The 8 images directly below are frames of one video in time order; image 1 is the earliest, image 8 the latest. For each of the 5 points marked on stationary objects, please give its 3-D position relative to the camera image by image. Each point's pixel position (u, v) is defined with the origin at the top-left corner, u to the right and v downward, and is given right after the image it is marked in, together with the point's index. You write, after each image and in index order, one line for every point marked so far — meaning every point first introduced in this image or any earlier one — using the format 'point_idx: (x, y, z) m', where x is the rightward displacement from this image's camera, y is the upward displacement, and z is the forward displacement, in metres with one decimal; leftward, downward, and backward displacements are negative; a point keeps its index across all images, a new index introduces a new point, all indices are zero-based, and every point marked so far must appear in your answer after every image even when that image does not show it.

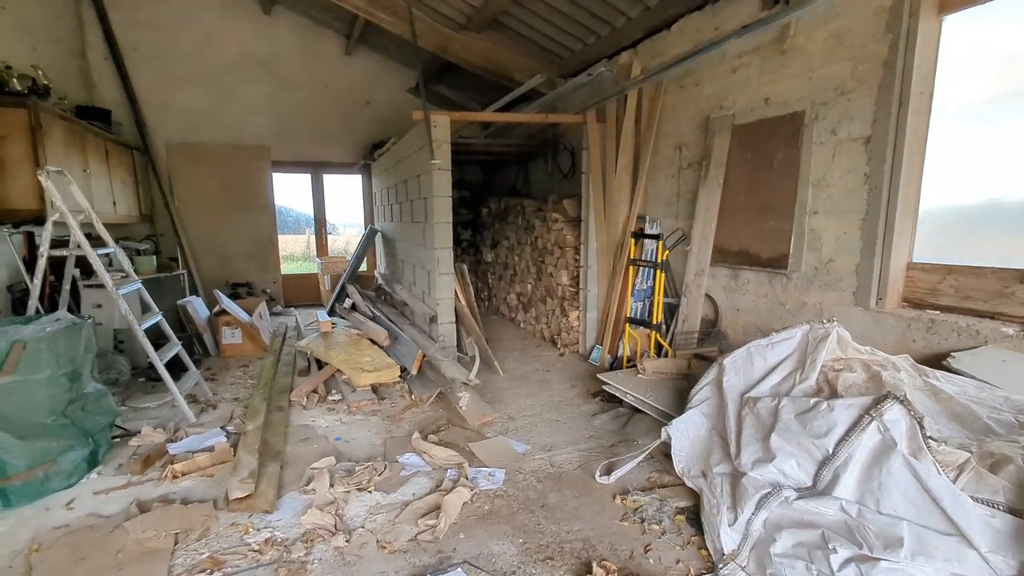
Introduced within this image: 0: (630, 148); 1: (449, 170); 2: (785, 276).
0: (+0.9, +1.1, +4.1) m
1: (-0.5, +0.9, +3.9) m
2: (+1.7, +0.1, +3.1) m
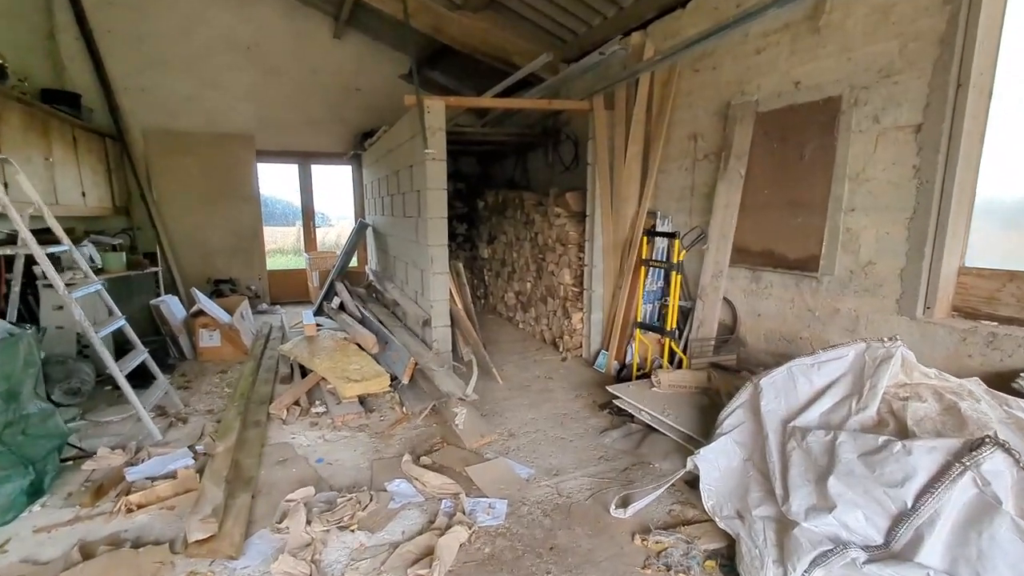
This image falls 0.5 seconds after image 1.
0: (+1.0, +1.1, +3.8) m
1: (-0.5, +0.9, +3.6) m
2: (+1.7, 0.0, +2.8) m
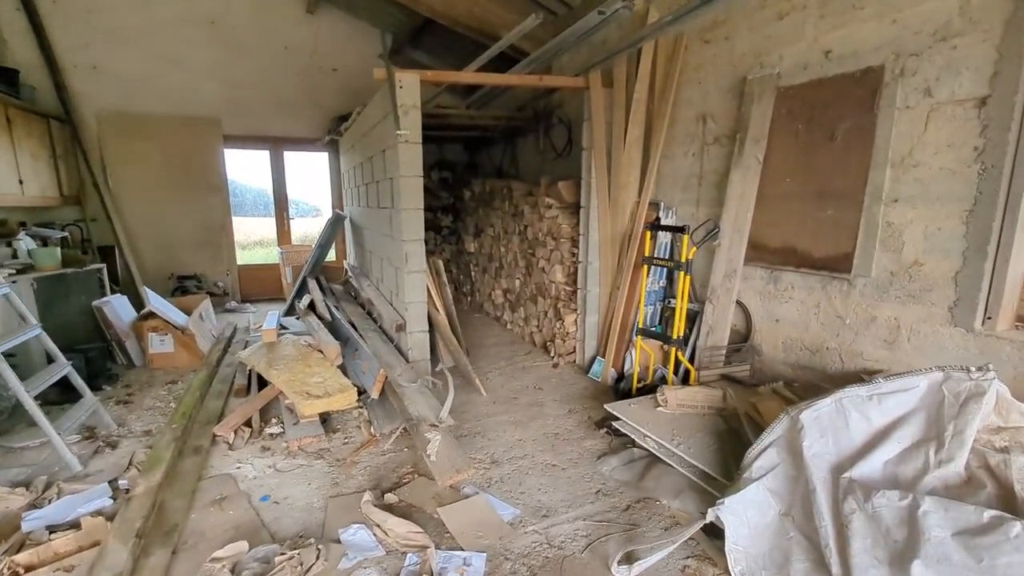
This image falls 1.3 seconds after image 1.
0: (+0.9, +1.1, +3.4) m
1: (-0.6, +0.9, +3.1) m
2: (+1.6, 0.0, +2.5) m
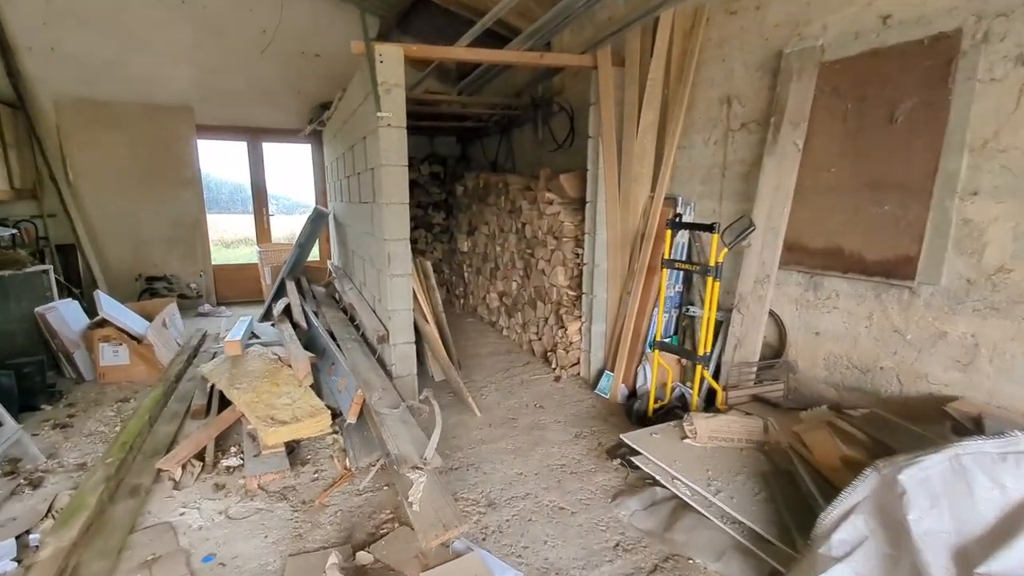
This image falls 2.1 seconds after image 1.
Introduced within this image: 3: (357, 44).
0: (+0.8, +1.1, +3.0) m
1: (-0.6, +0.9, +2.7) m
2: (+1.6, 0.0, +2.1) m
3: (-0.8, +1.3, +2.7) m
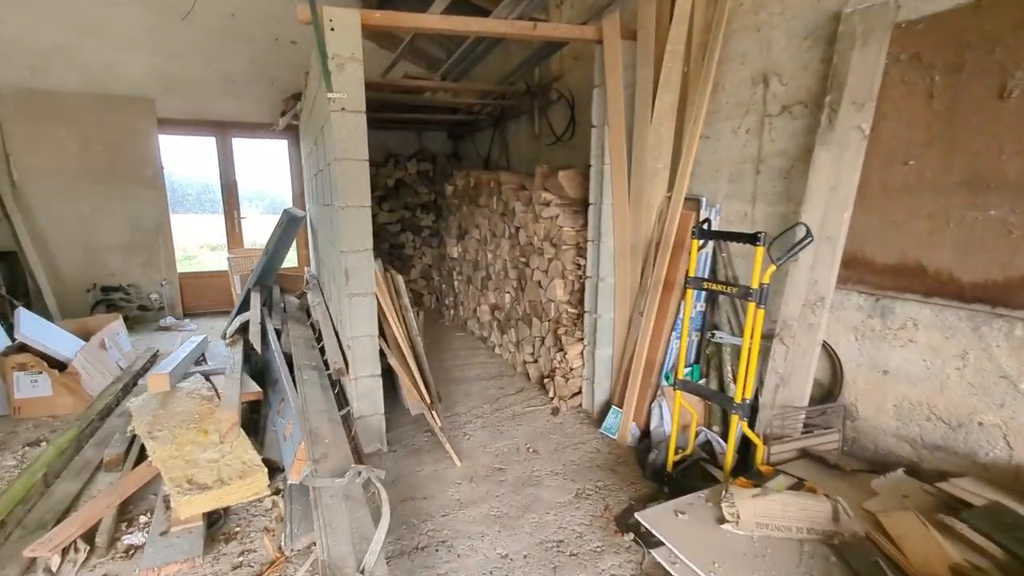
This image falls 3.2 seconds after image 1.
0: (+0.8, +1.0, +2.5) m
1: (-0.6, +0.8, +2.2) m
2: (+1.5, -0.1, +1.5) m
3: (-0.9, +1.2, +2.1) m
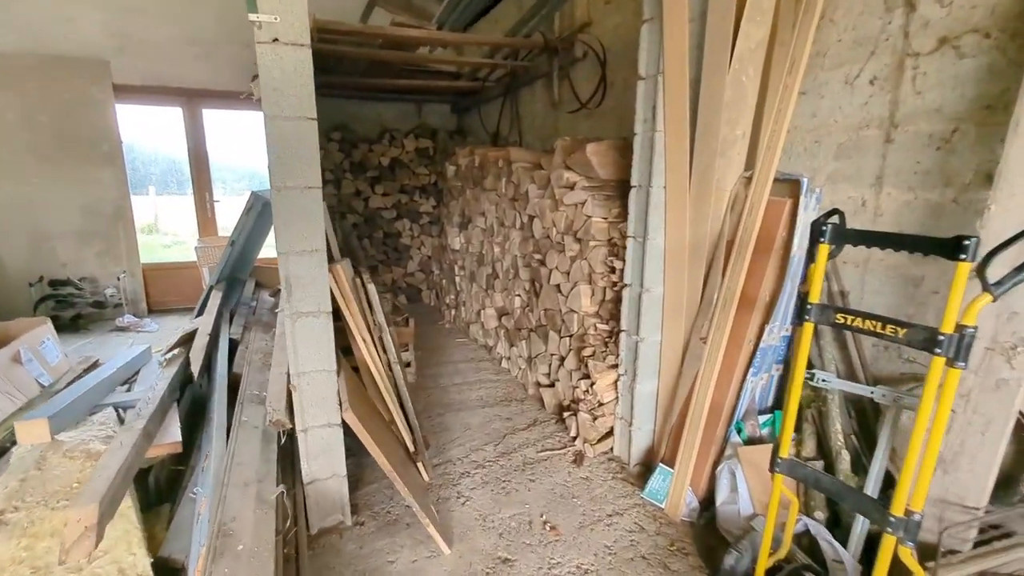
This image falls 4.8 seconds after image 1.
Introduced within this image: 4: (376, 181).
0: (+0.8, +0.9, +1.7) m
1: (-0.6, +0.7, +1.5) m
2: (+1.6, -0.2, +0.8) m
3: (-0.8, +1.1, +1.4) m
4: (-1.3, +1.0, +4.8) m
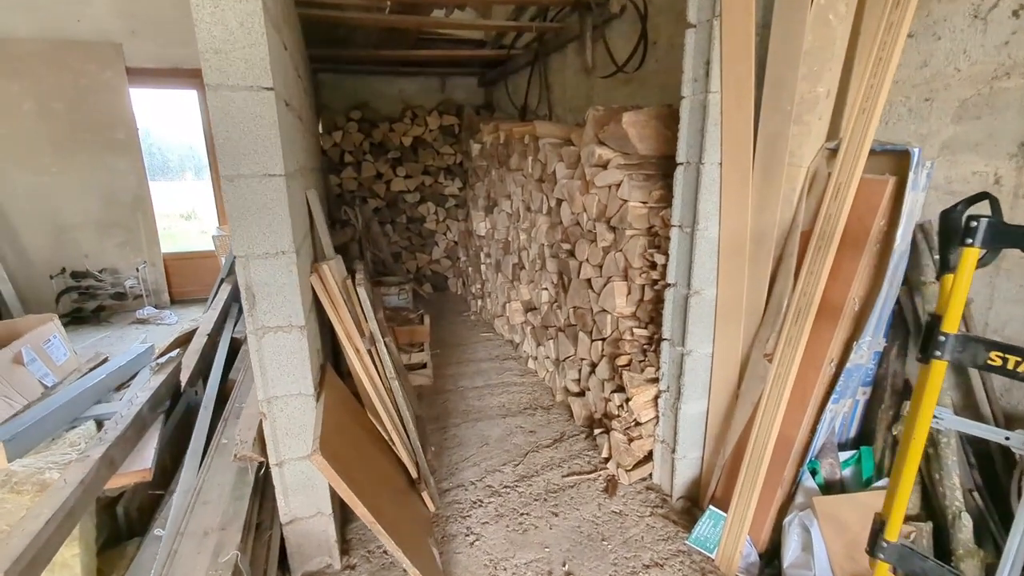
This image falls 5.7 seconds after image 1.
0: (+0.9, +0.9, +1.3) m
1: (-0.6, +0.7, +1.2) m
2: (+1.5, -0.3, +0.3) m
3: (-0.8, +1.1, +1.1) m
4: (-1.0, +1.1, +4.5) m
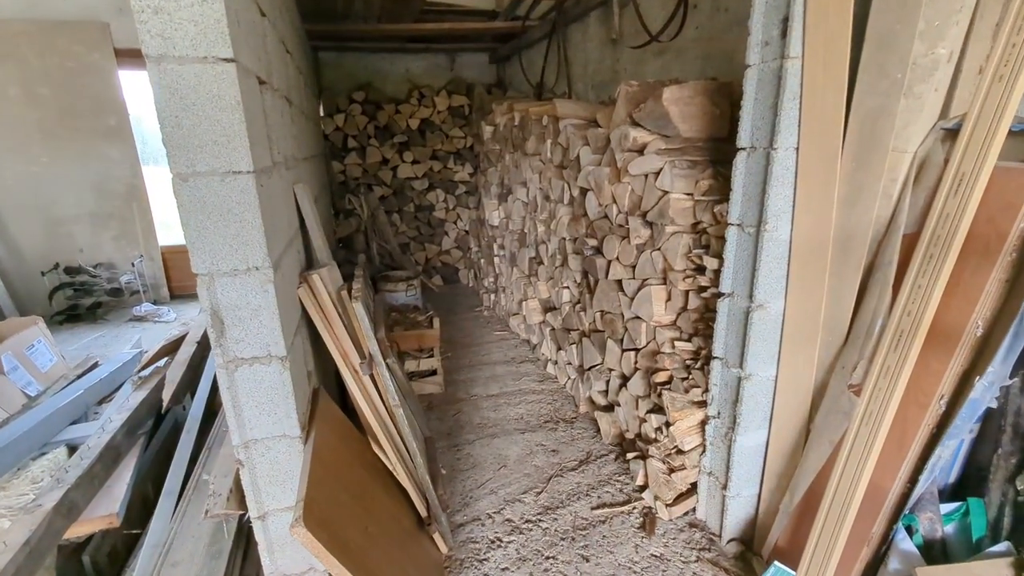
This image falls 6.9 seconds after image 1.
0: (+0.9, +0.9, +0.9) m
1: (-0.5, +0.6, +0.9) m
2: (+1.5, -0.3, +0.1) m
3: (-0.8, +1.0, +0.8) m
4: (-0.9, +1.2, +4.2) m
